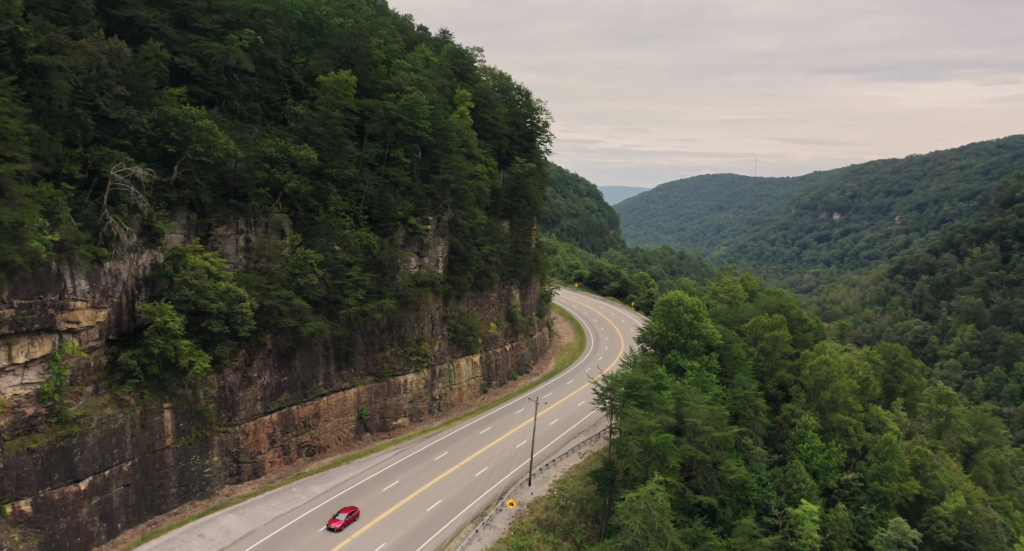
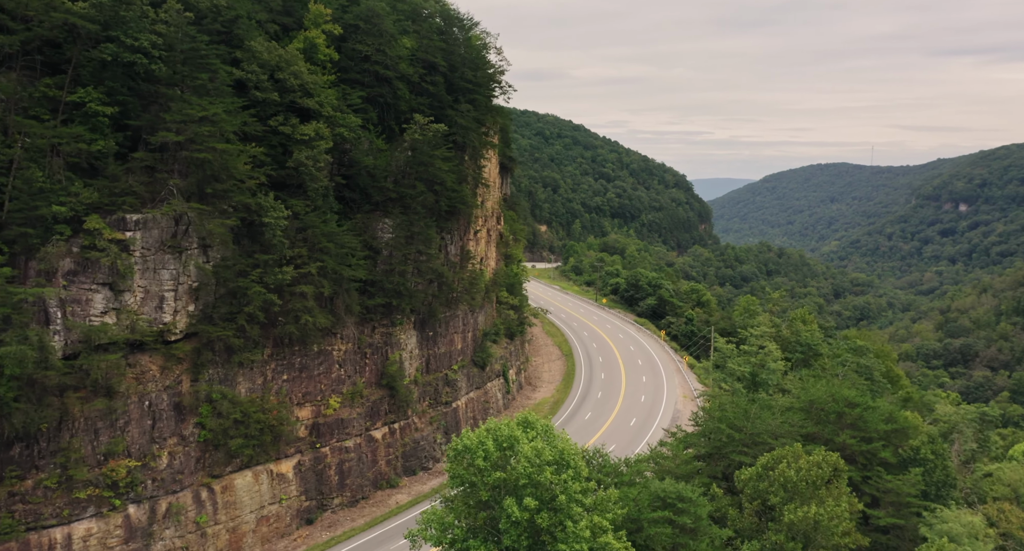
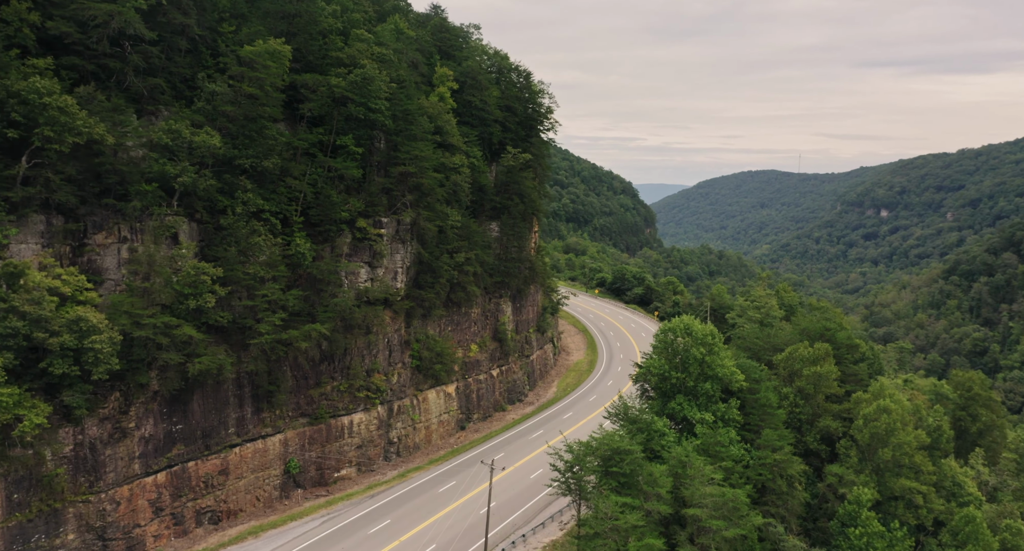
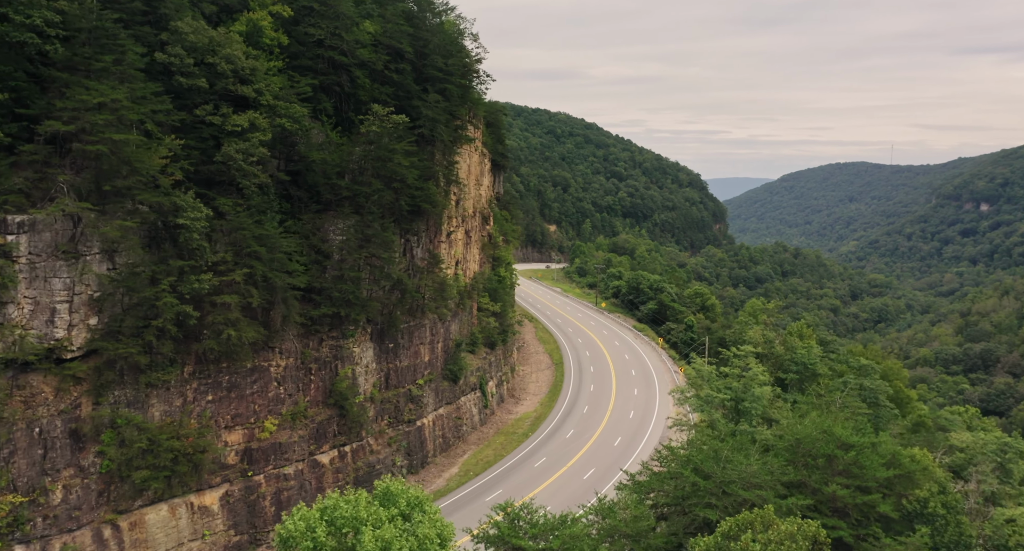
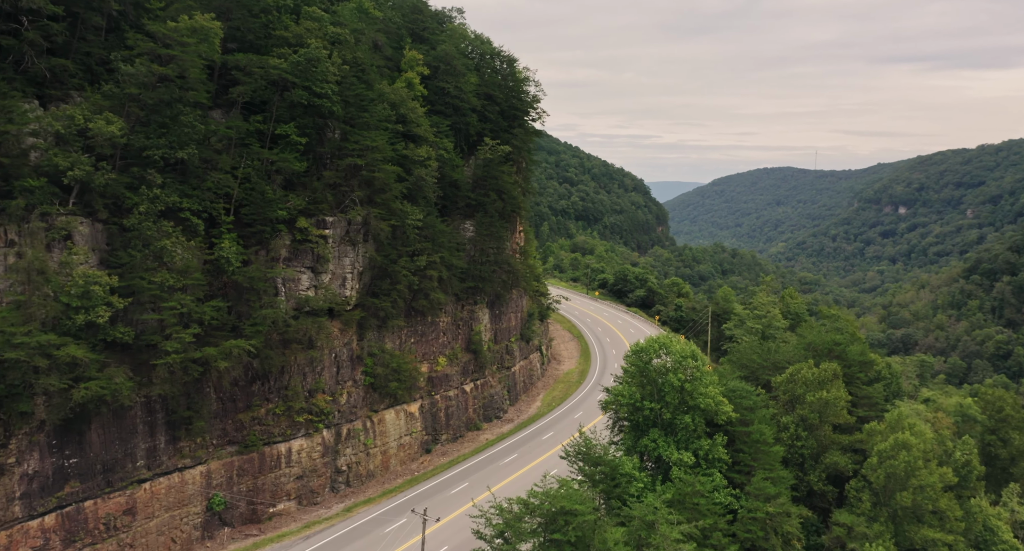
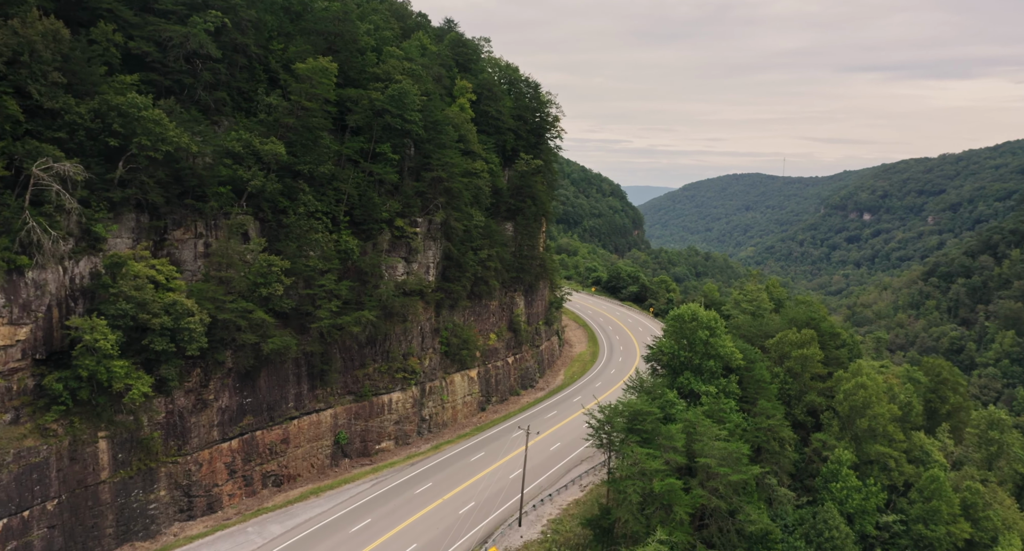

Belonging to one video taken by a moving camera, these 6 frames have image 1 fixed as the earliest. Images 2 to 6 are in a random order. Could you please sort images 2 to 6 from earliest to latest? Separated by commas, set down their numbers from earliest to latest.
6, 3, 5, 2, 4
